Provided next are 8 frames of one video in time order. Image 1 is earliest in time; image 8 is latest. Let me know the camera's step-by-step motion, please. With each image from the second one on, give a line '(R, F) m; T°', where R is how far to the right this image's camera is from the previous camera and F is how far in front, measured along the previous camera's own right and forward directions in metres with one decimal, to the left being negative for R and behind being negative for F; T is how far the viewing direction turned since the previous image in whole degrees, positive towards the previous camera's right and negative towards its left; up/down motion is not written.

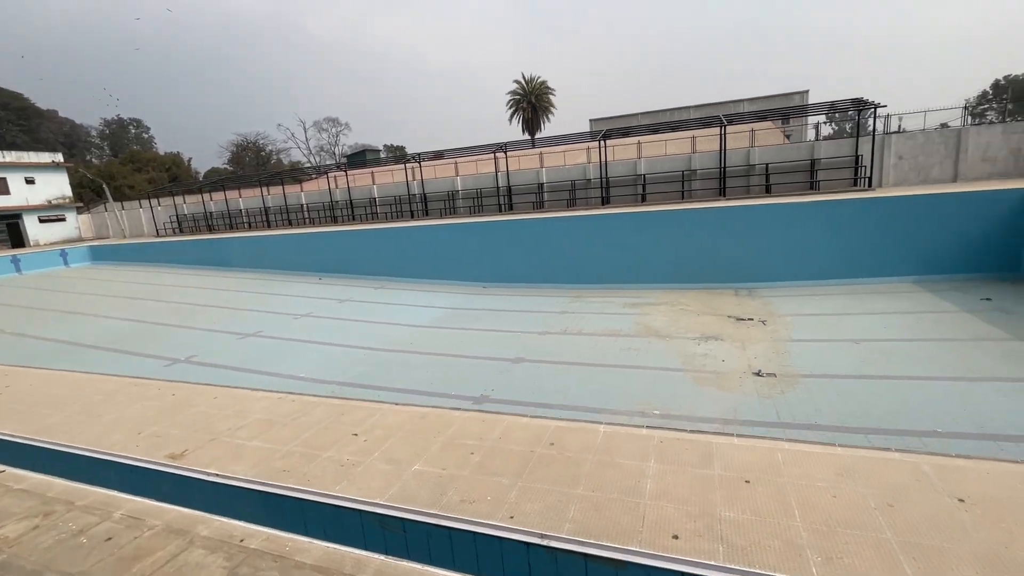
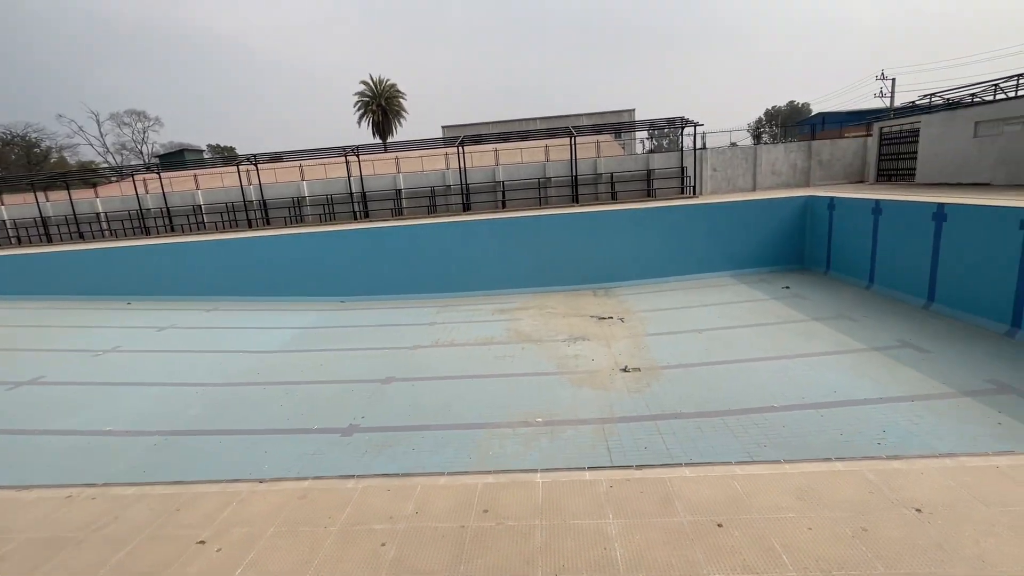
(-0.1, +0.3) m; +17°
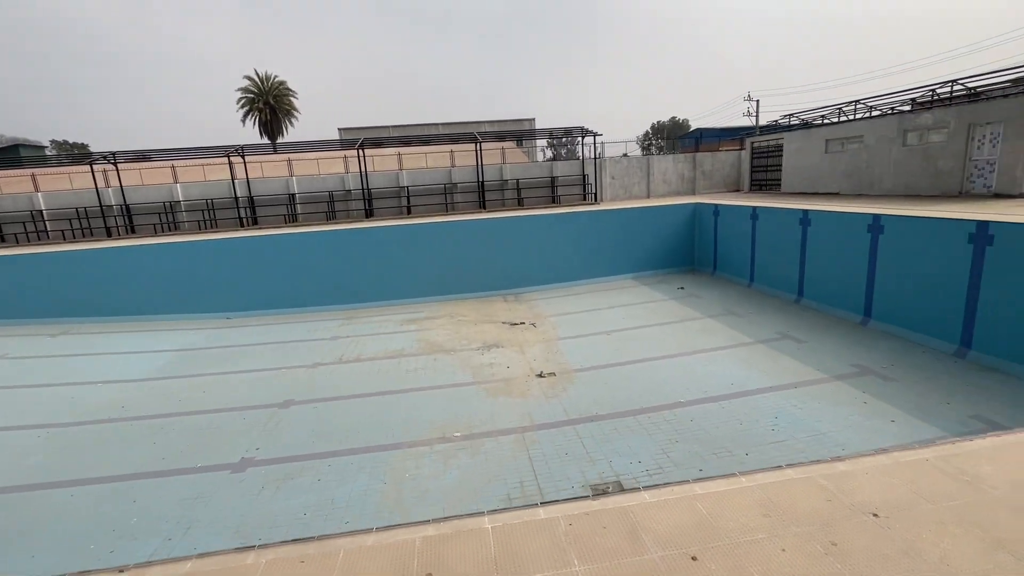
(-0.1, +0.2) m; +11°
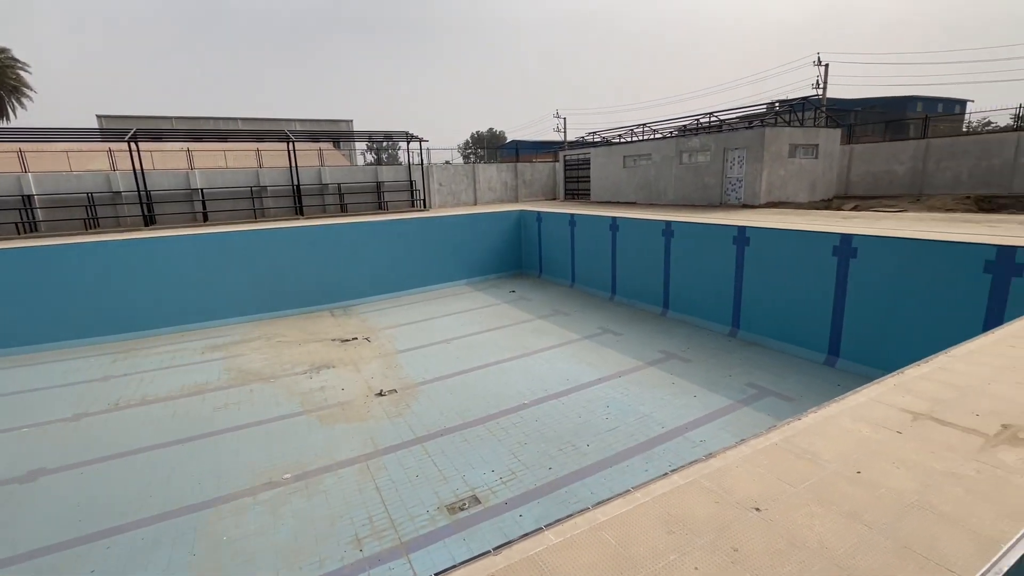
(-0.1, +0.2) m; +20°
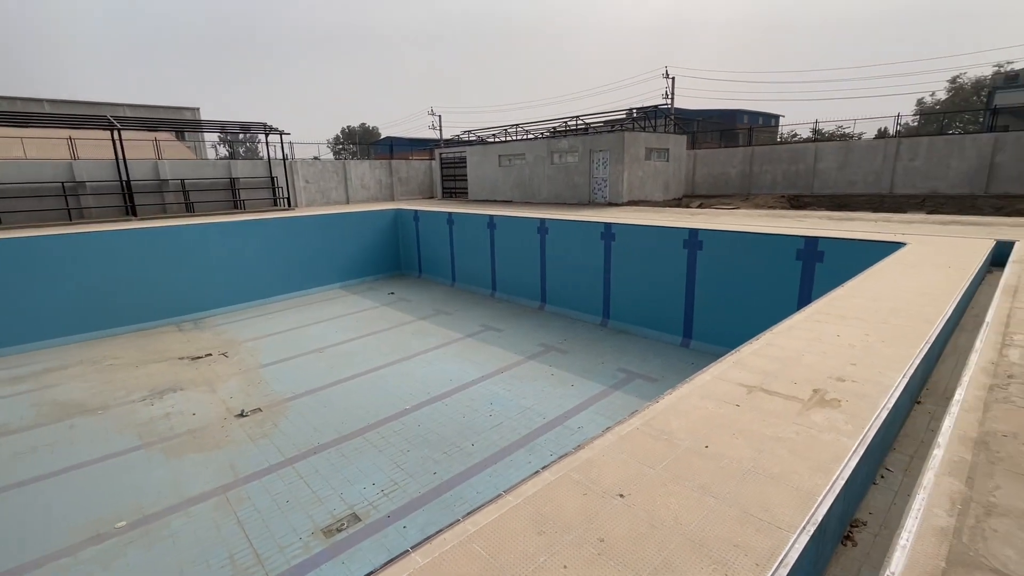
(+0.1, +0.1) m; +14°
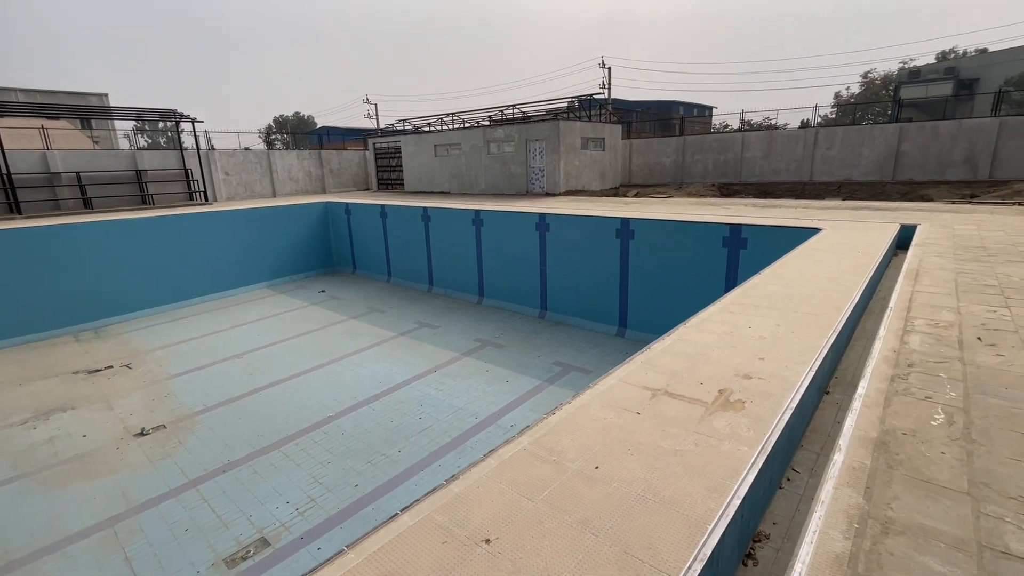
(+0.2, +0.2) m; +6°
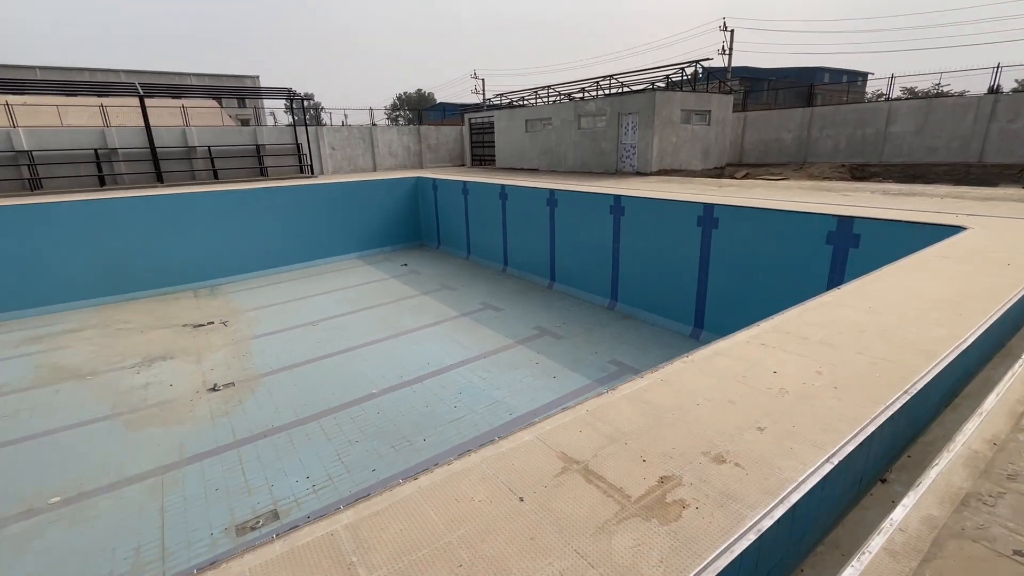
(+0.5, +0.4) m; -13°
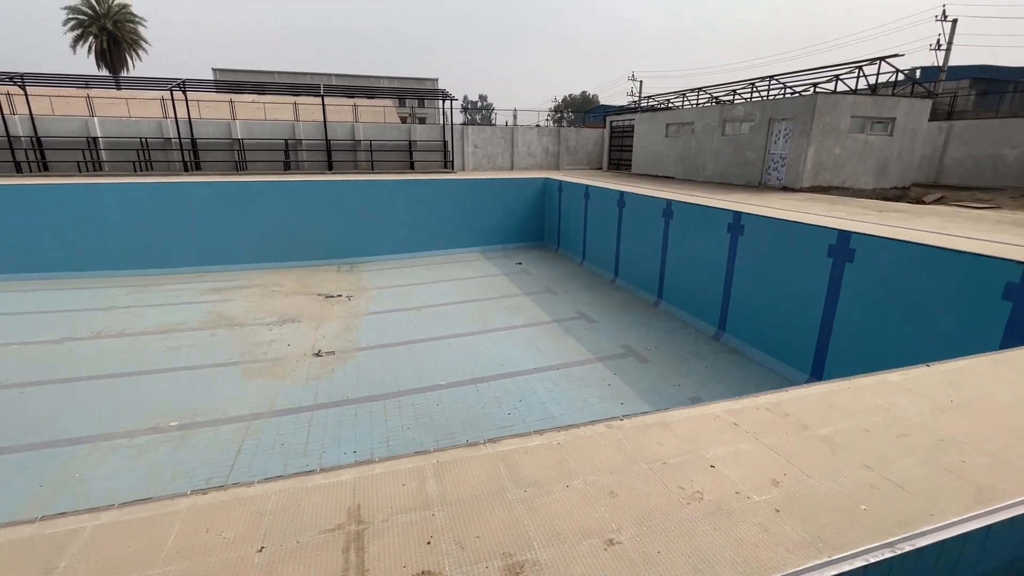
(+0.6, +0.3) m; -17°
